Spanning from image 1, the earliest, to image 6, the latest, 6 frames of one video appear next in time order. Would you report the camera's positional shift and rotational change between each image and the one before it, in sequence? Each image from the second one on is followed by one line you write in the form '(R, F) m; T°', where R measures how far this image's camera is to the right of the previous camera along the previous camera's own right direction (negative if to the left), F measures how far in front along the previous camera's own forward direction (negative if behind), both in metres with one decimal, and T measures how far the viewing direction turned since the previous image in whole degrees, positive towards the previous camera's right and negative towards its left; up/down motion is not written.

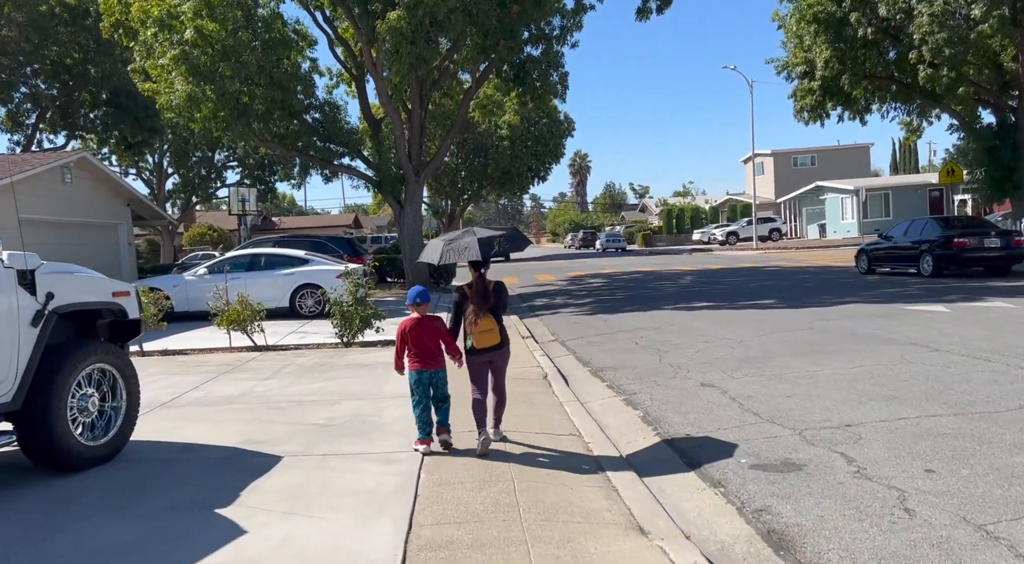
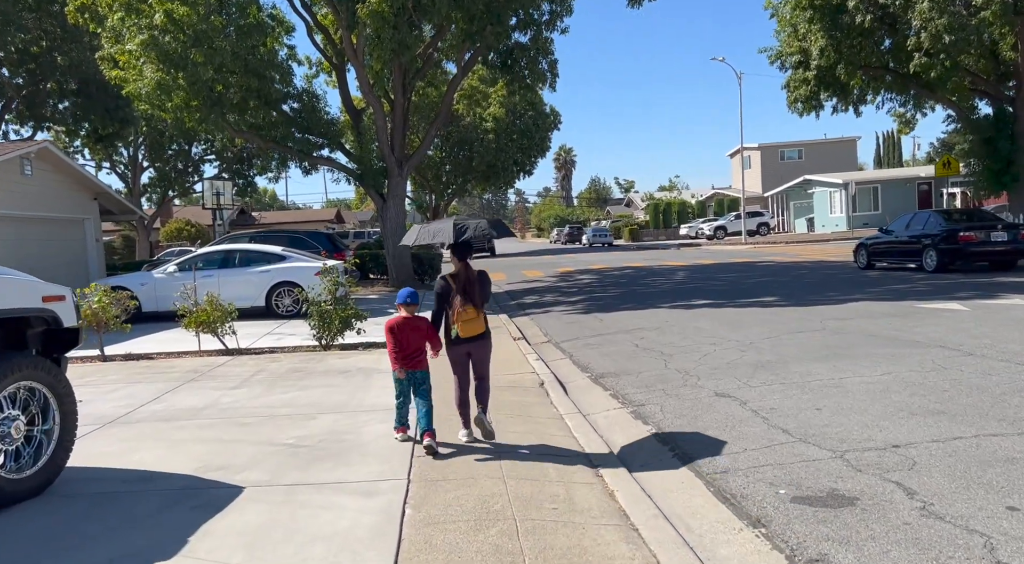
(-0.1, +0.8) m; +1°
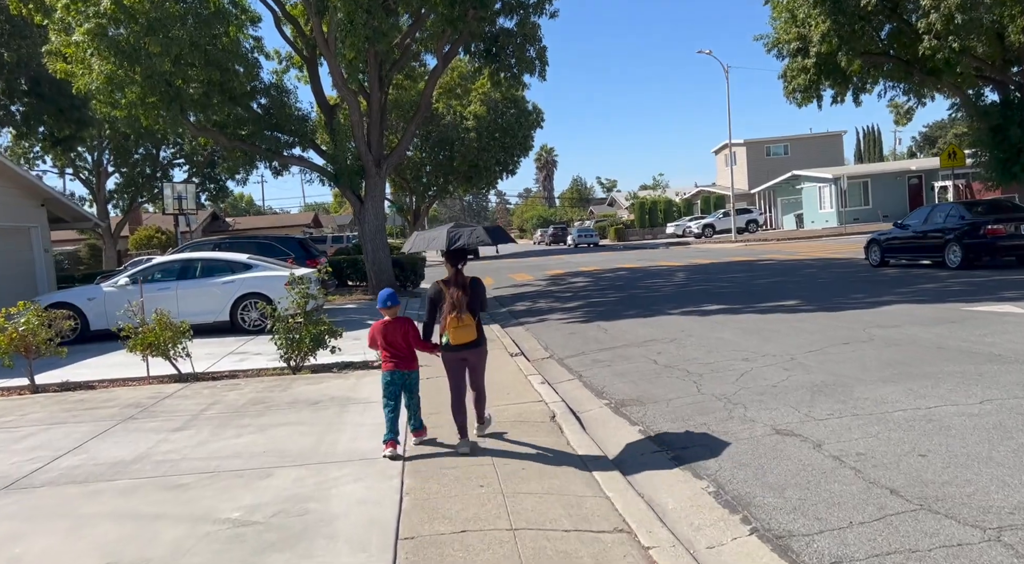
(-0.2, +1.6) m; +1°
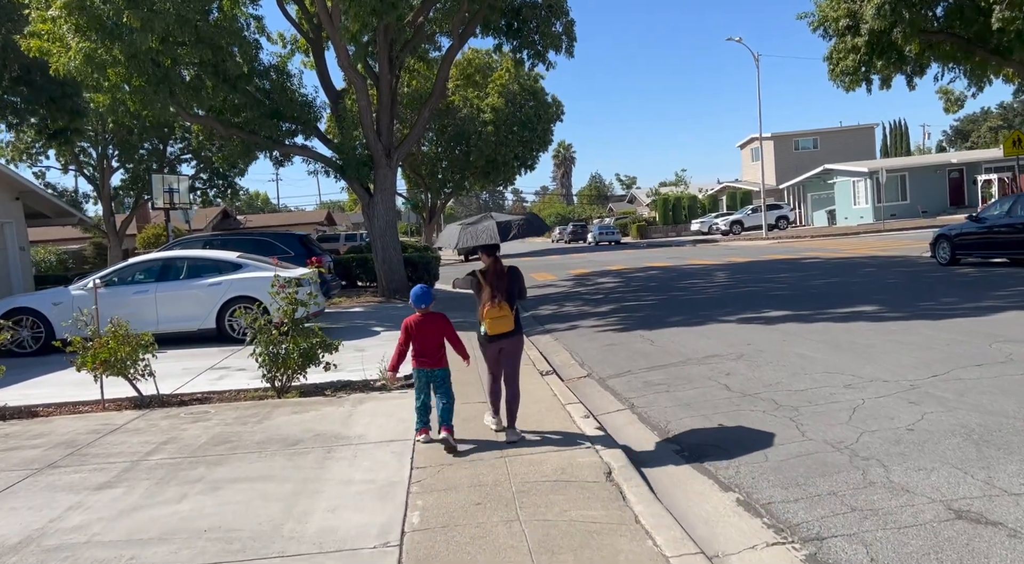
(-0.2, +2.0) m; -1°
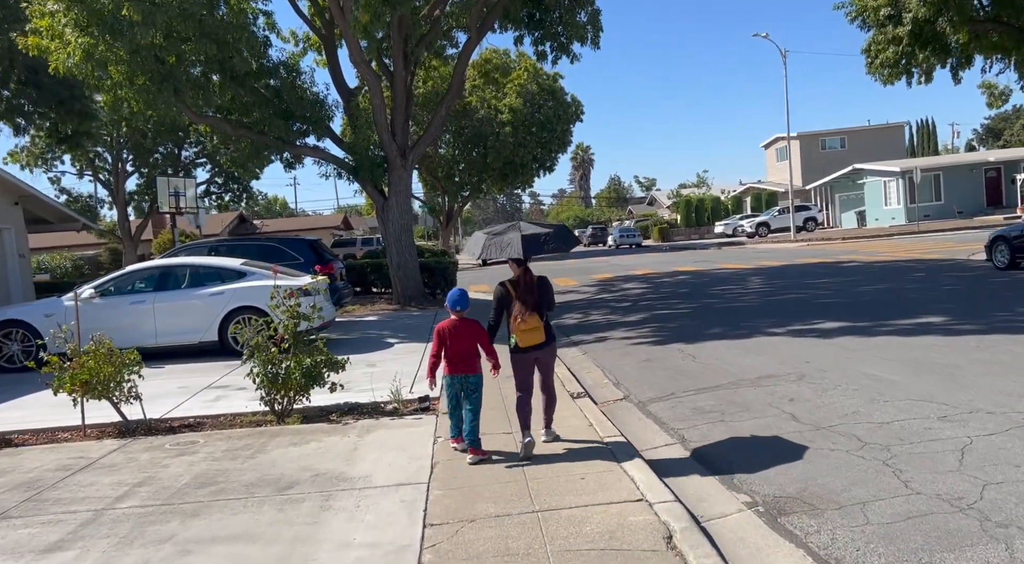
(-0.1, +1.0) m; -1°
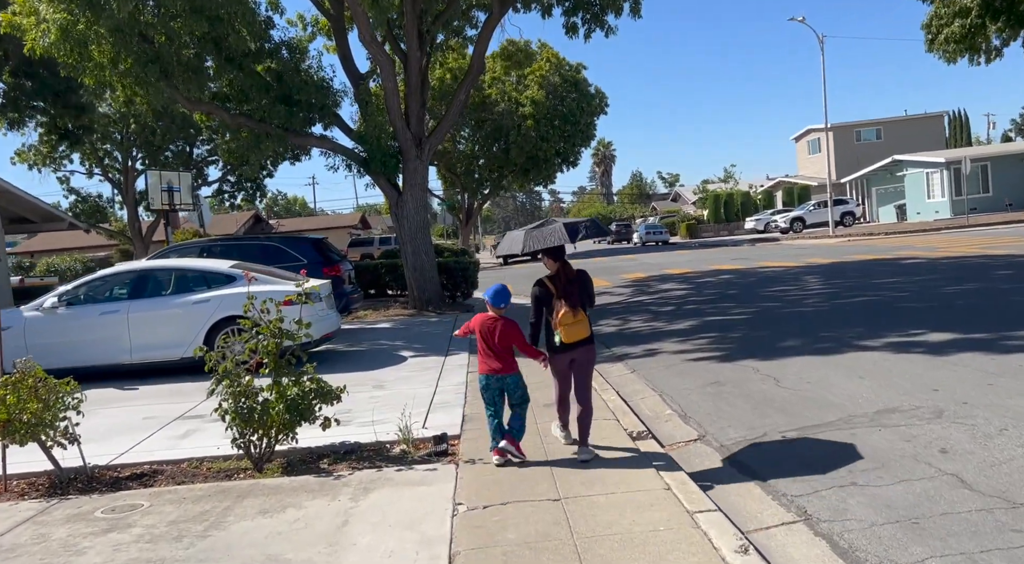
(-0.2, +1.9) m; -1°
